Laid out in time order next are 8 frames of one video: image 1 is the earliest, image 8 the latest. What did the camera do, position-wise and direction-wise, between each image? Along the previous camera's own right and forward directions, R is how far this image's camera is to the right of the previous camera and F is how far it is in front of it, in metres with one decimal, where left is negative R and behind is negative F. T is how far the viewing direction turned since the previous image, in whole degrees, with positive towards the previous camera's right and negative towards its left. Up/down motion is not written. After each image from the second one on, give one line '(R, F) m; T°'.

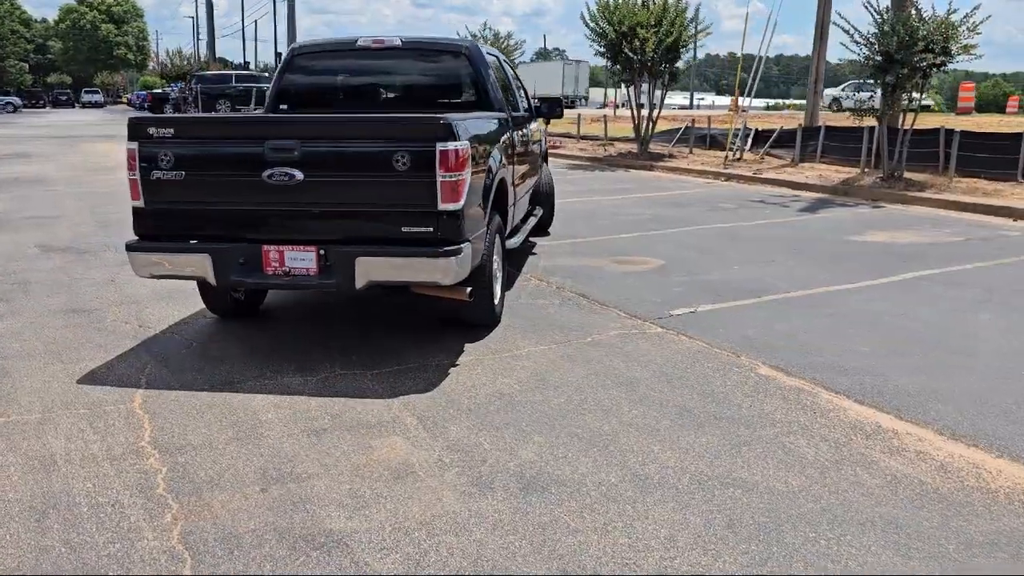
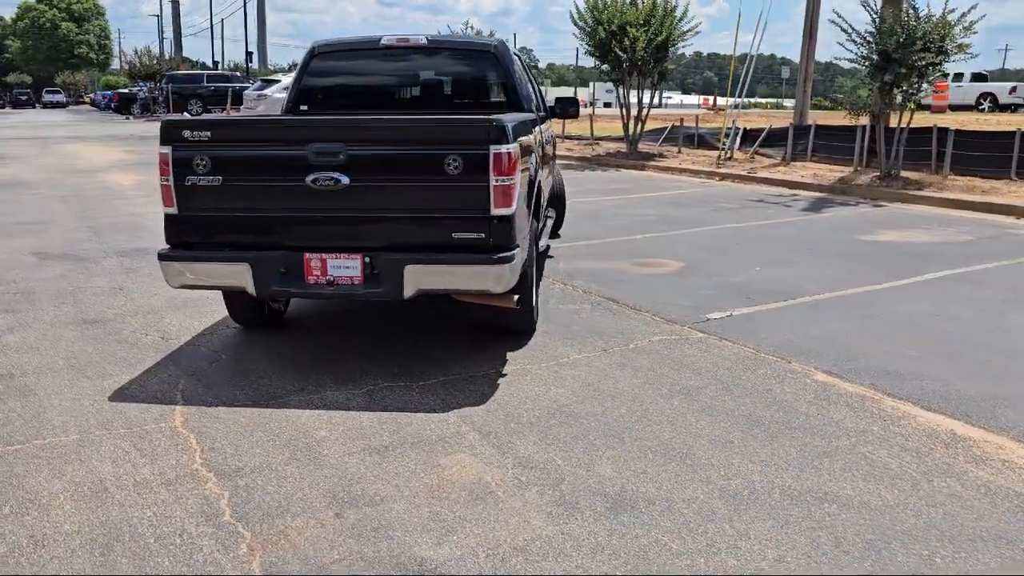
(-0.5, +0.2) m; +2°
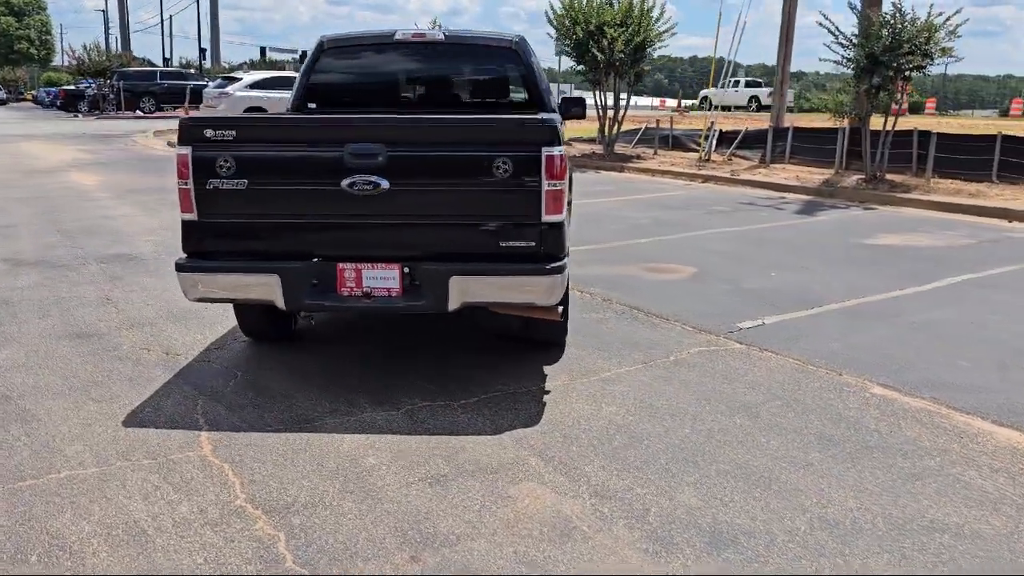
(-0.5, +0.3) m; +3°
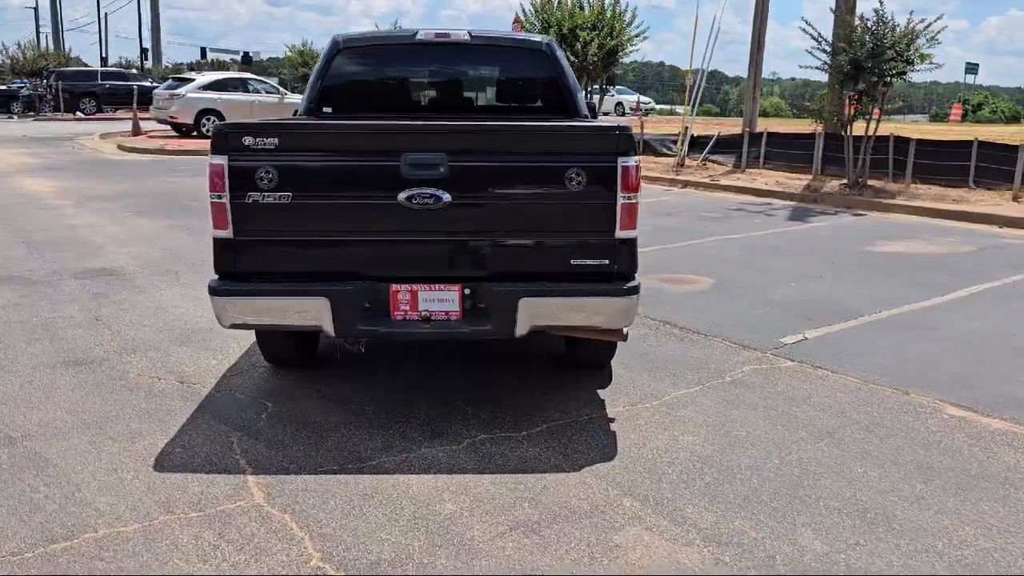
(-0.6, +0.4) m; +4°
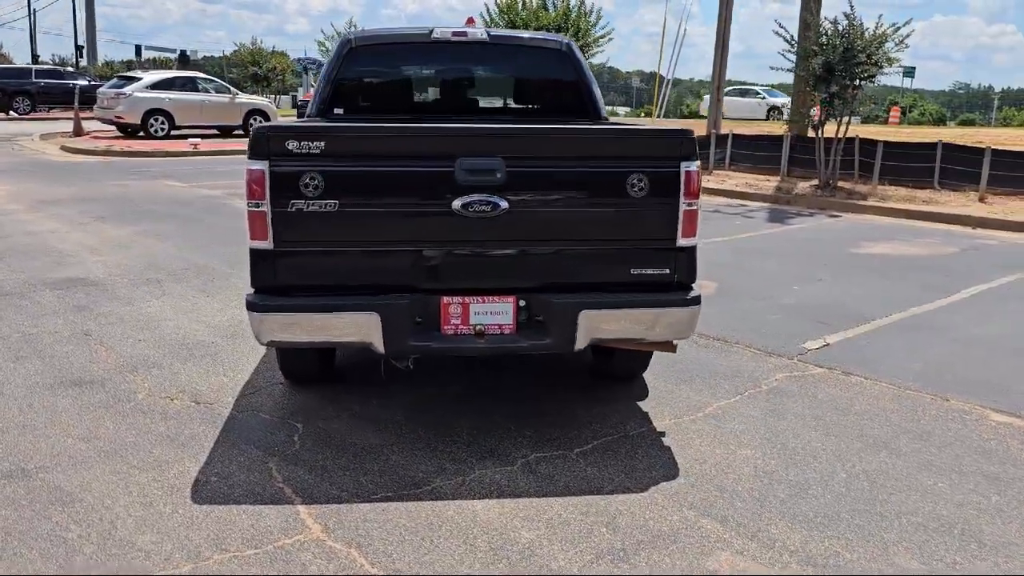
(-0.5, +0.2) m; +4°
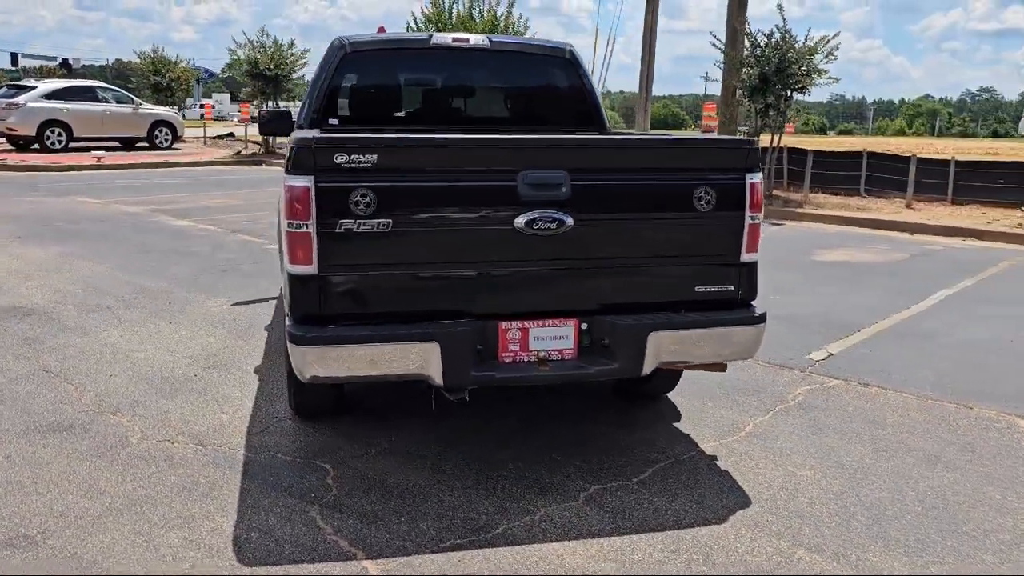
(-0.7, +0.3) m; +7°
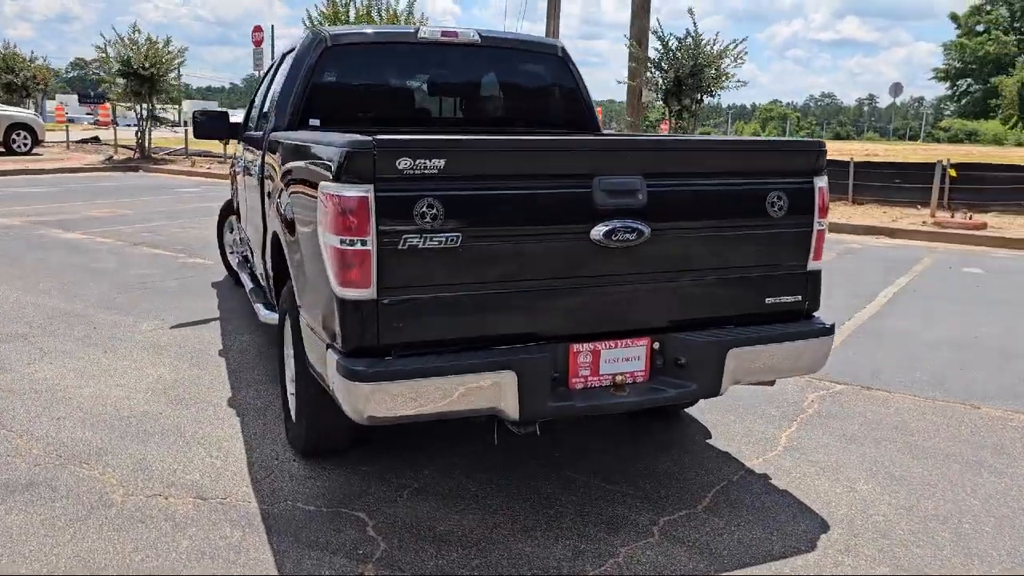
(-0.8, +0.4) m; +9°
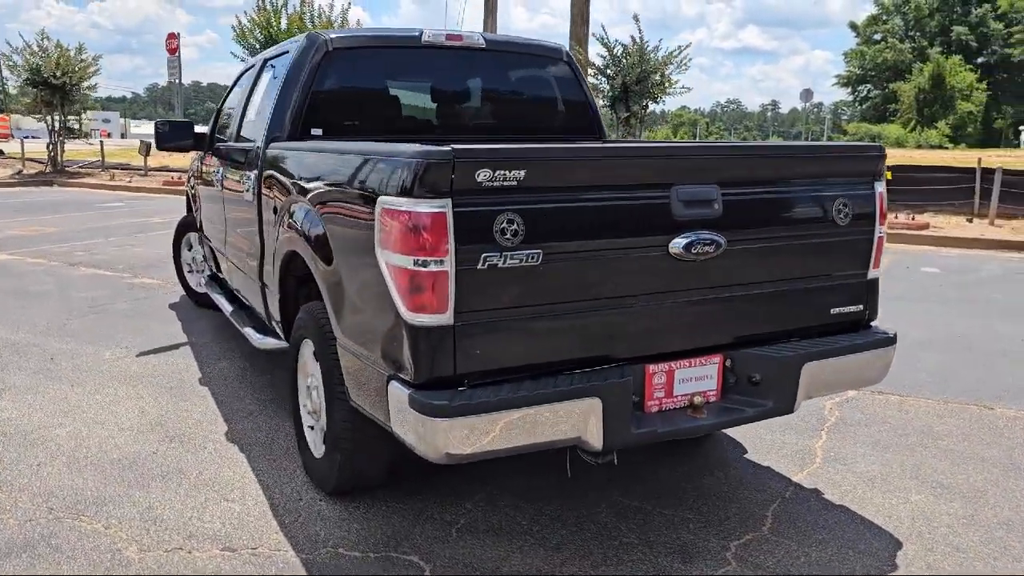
(-0.5, +0.3) m; +6°
